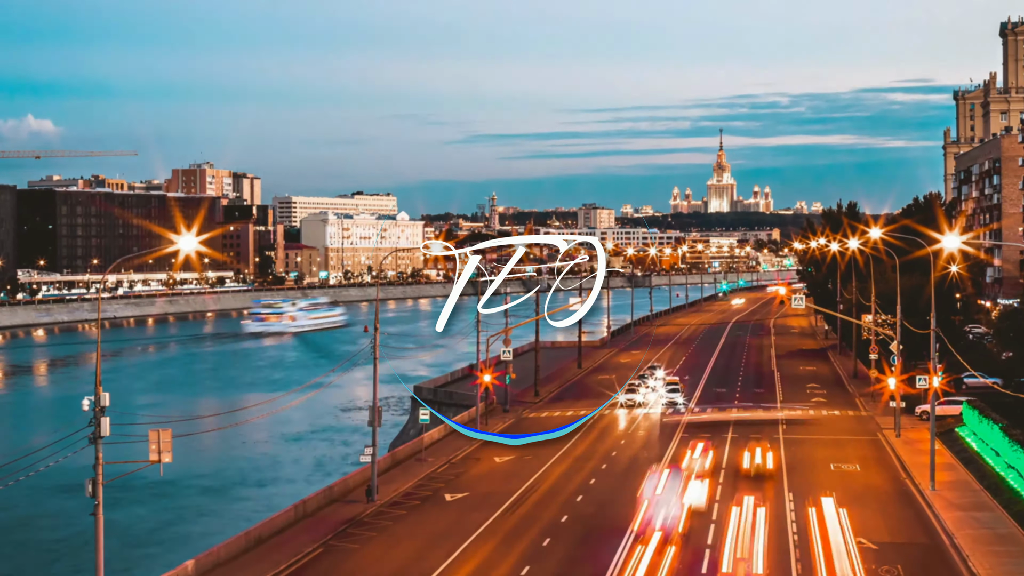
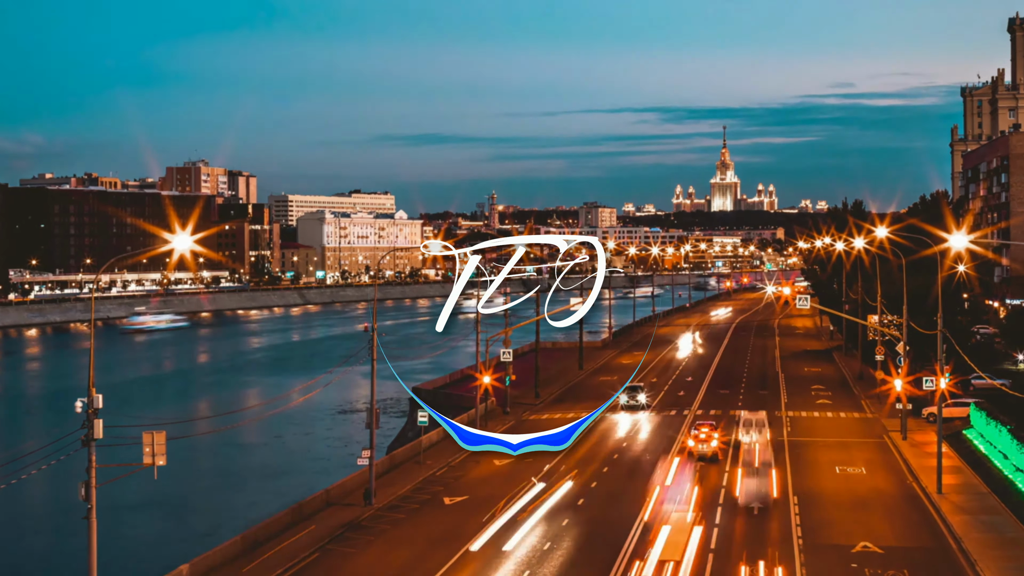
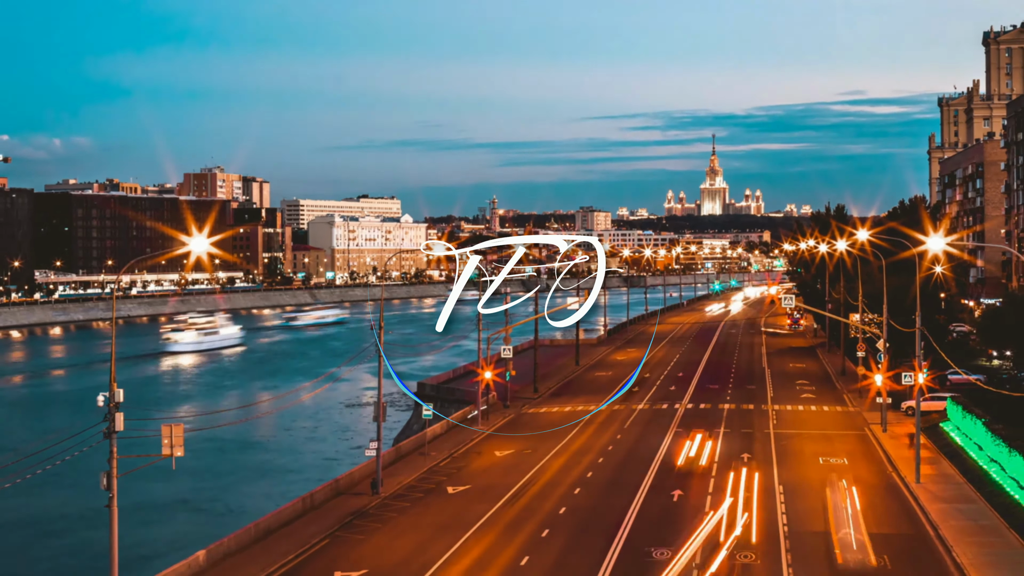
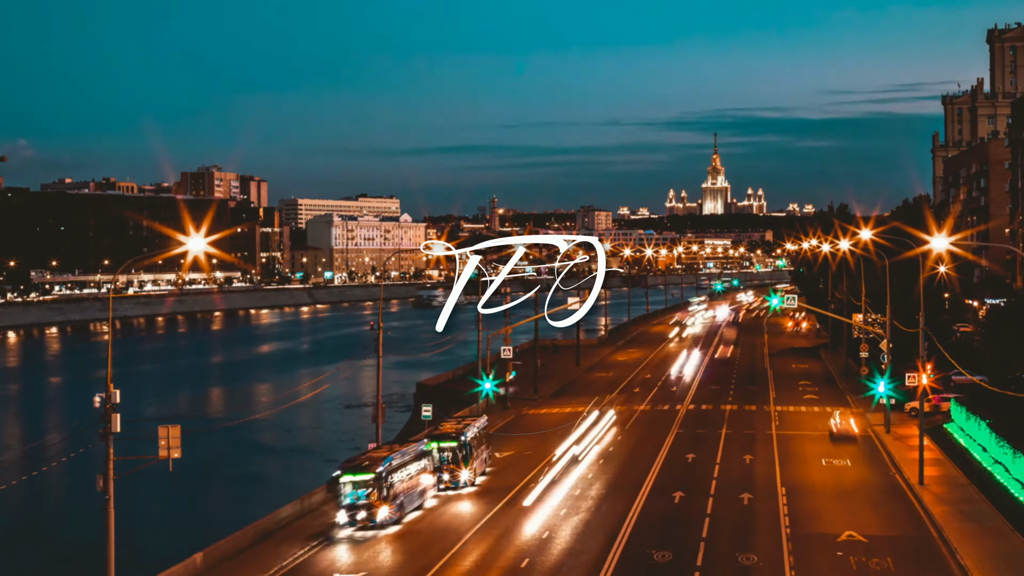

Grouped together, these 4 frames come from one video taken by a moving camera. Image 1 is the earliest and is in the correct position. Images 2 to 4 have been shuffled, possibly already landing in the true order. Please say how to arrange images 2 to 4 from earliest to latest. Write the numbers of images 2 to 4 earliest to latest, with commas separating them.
3, 2, 4
